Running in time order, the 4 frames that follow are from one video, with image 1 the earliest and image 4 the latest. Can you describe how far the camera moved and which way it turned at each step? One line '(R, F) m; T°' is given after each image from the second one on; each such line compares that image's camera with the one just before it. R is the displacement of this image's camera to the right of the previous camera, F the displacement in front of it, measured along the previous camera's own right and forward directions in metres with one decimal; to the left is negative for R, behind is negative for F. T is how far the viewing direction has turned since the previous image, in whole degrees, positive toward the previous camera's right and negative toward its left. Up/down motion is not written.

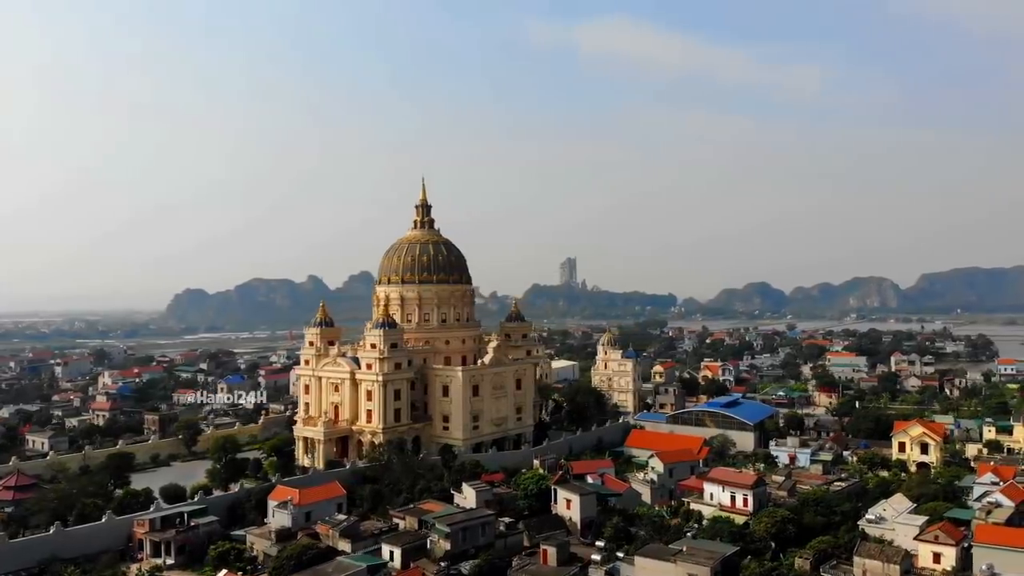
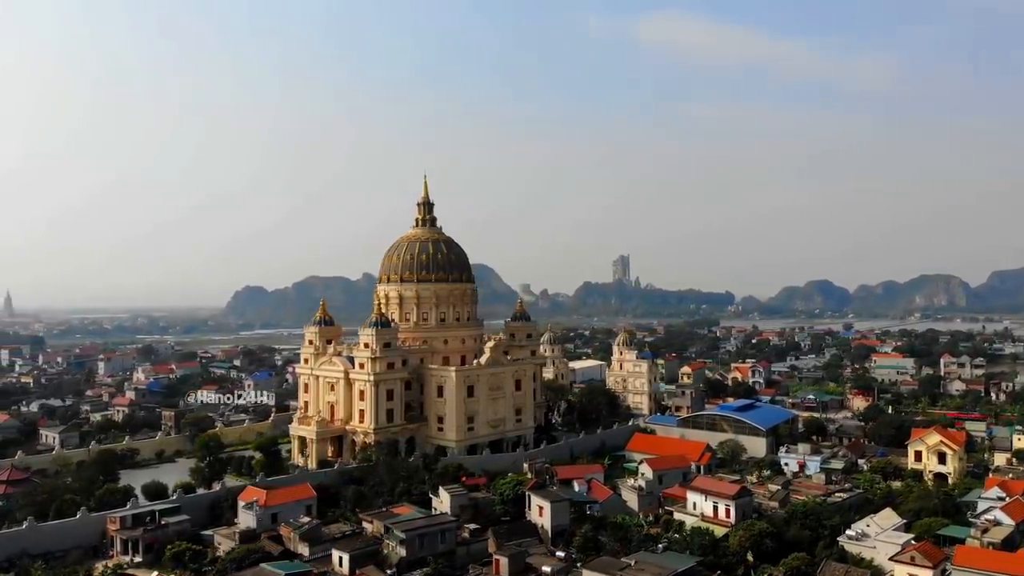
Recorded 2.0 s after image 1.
(+2.7, +0.8) m; -5°
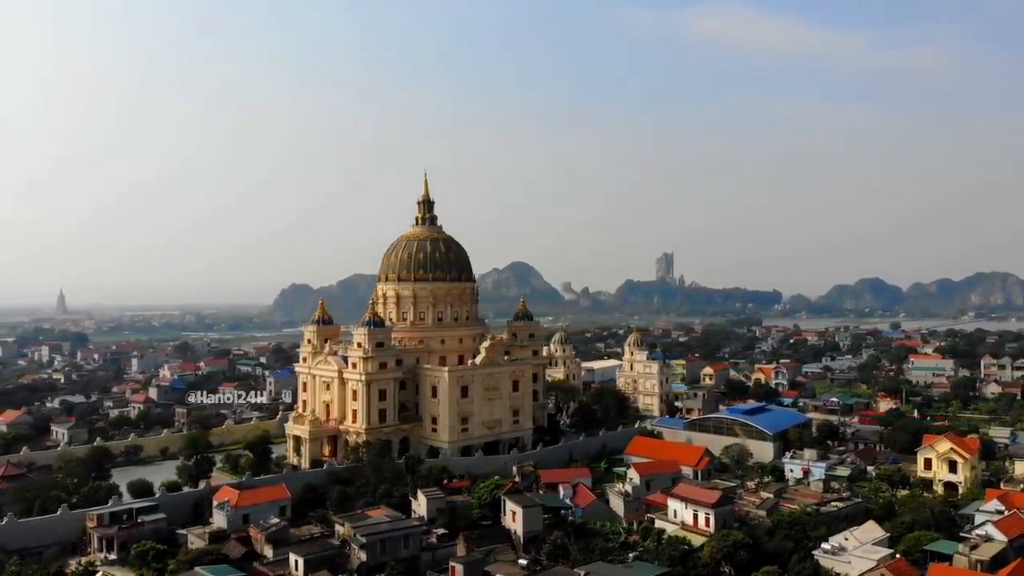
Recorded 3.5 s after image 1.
(+2.2, +0.6) m; -4°
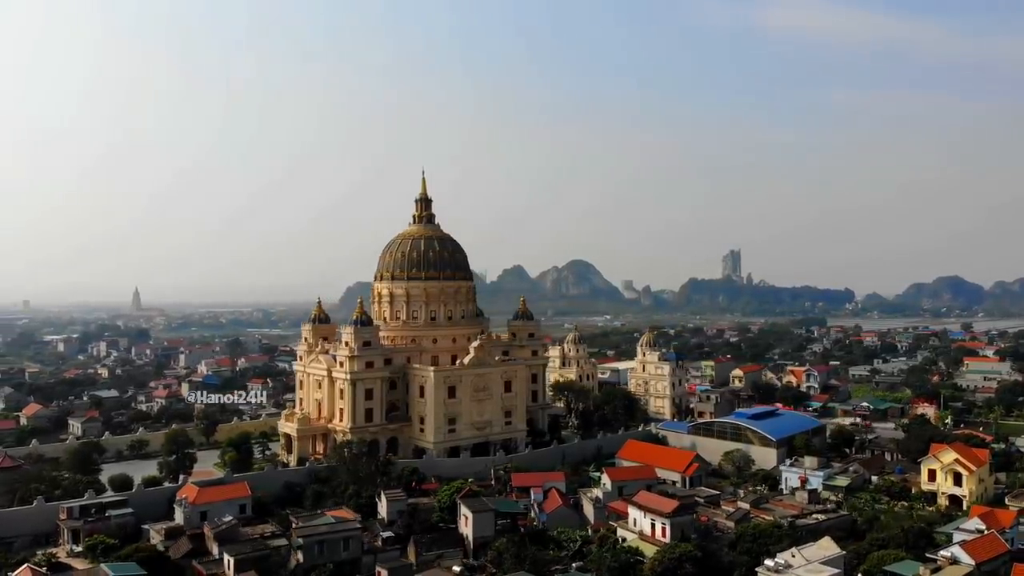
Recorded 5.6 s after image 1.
(+3.3, +0.8) m; -5°
